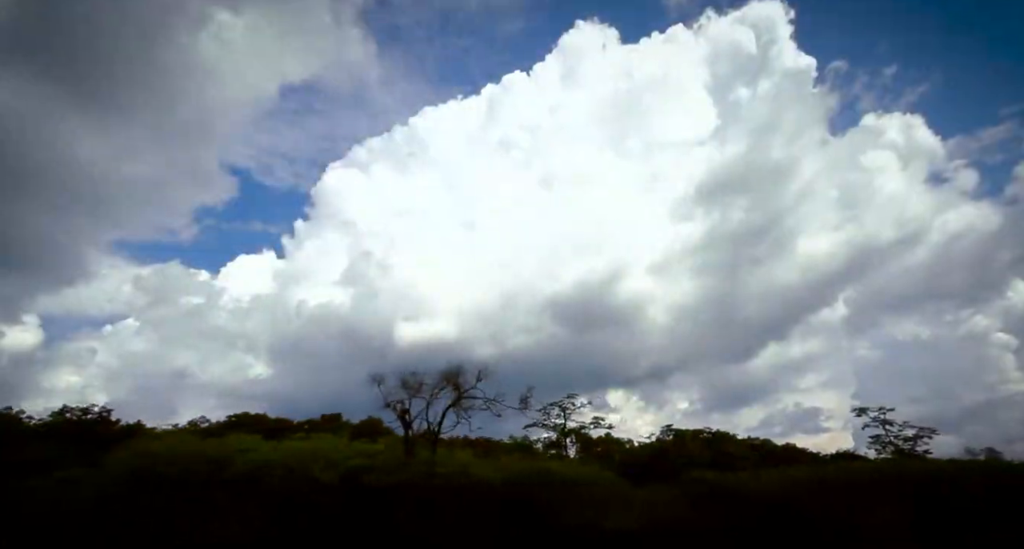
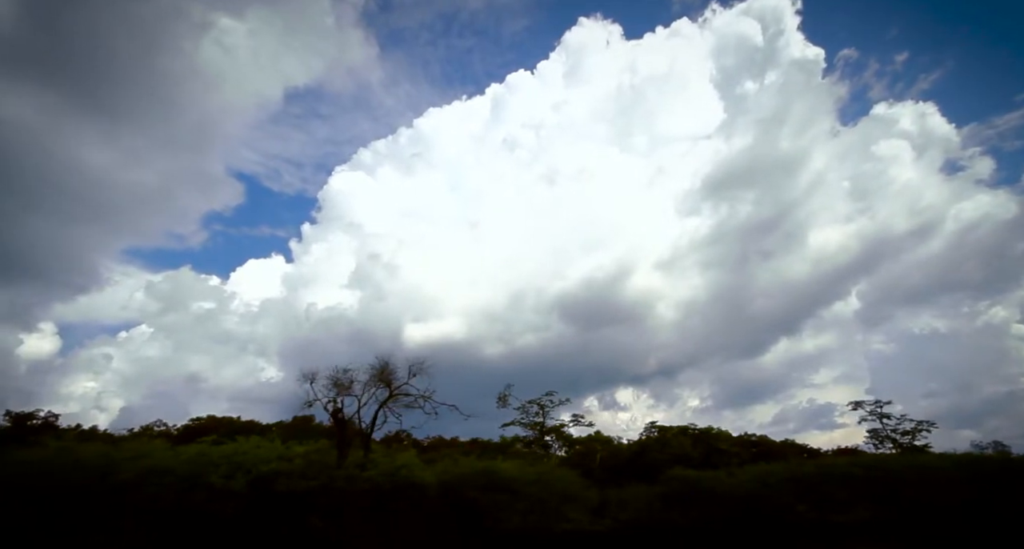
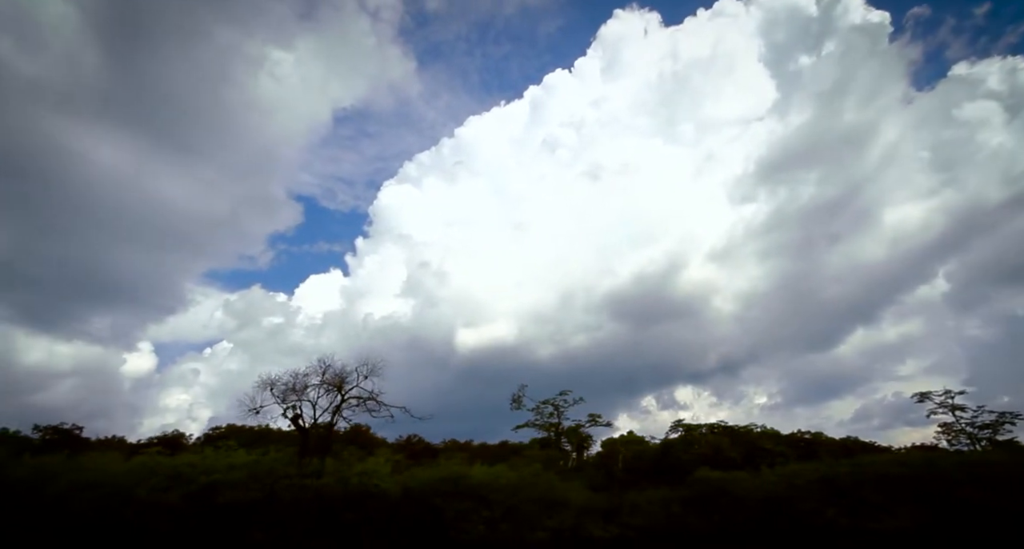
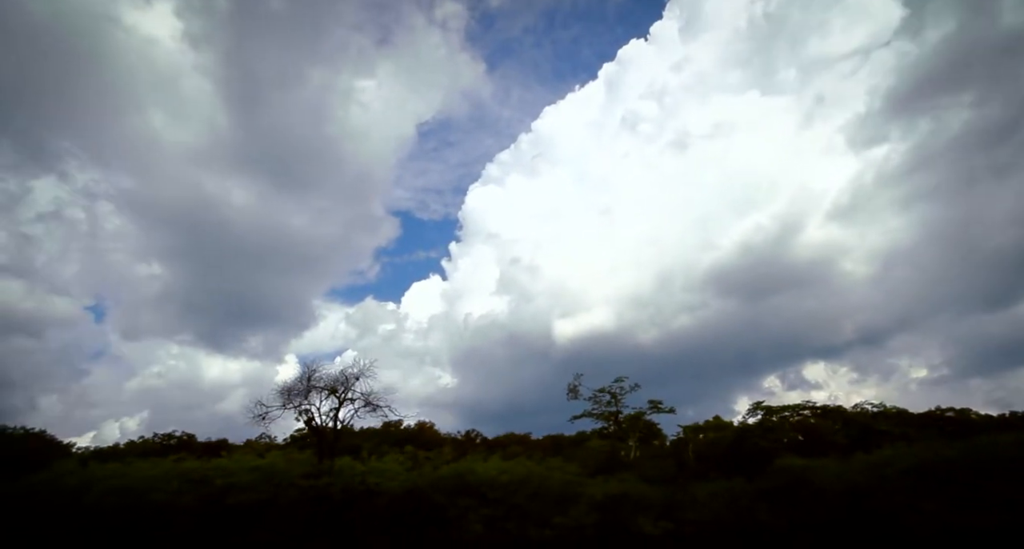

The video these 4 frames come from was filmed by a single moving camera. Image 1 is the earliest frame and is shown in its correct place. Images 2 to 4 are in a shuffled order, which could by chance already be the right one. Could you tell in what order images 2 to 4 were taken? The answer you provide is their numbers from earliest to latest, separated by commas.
2, 3, 4
